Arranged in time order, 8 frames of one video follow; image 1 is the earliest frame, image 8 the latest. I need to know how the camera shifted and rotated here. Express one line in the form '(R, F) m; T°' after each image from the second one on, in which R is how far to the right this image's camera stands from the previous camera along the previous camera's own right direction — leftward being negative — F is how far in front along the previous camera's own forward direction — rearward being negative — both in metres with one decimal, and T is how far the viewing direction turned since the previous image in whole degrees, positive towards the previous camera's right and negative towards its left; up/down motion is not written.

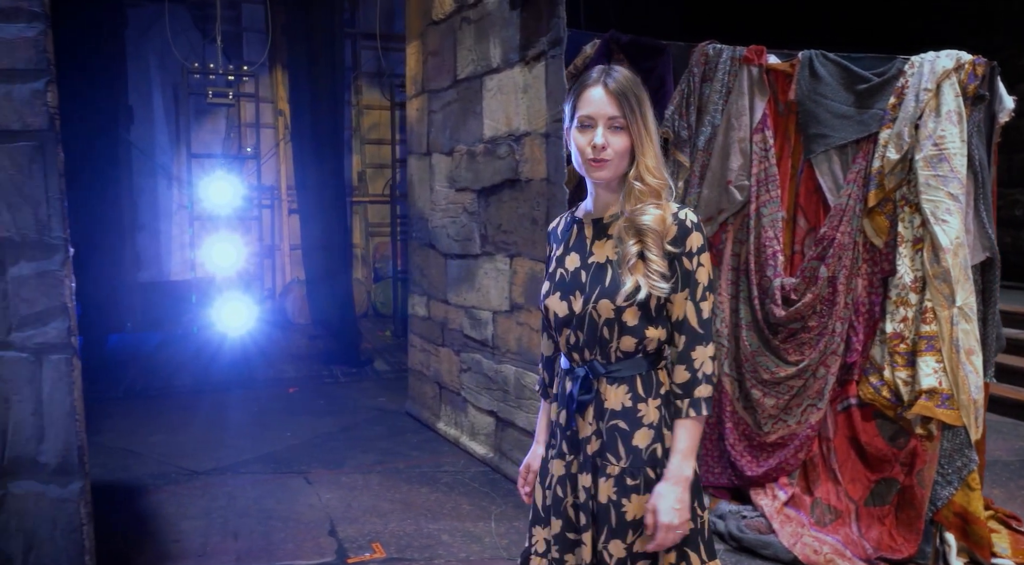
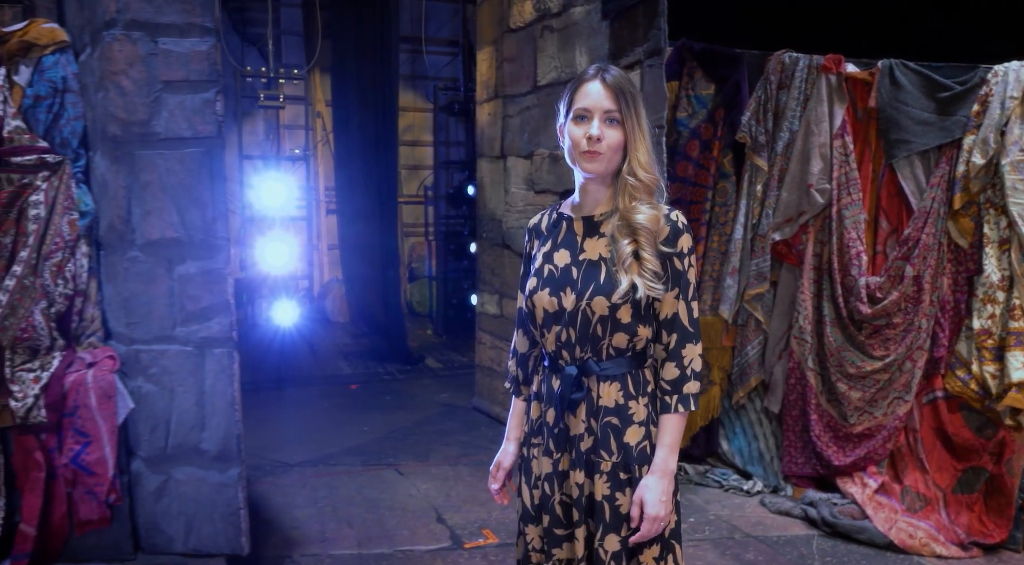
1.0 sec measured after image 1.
(-0.4, -0.1) m; 0°
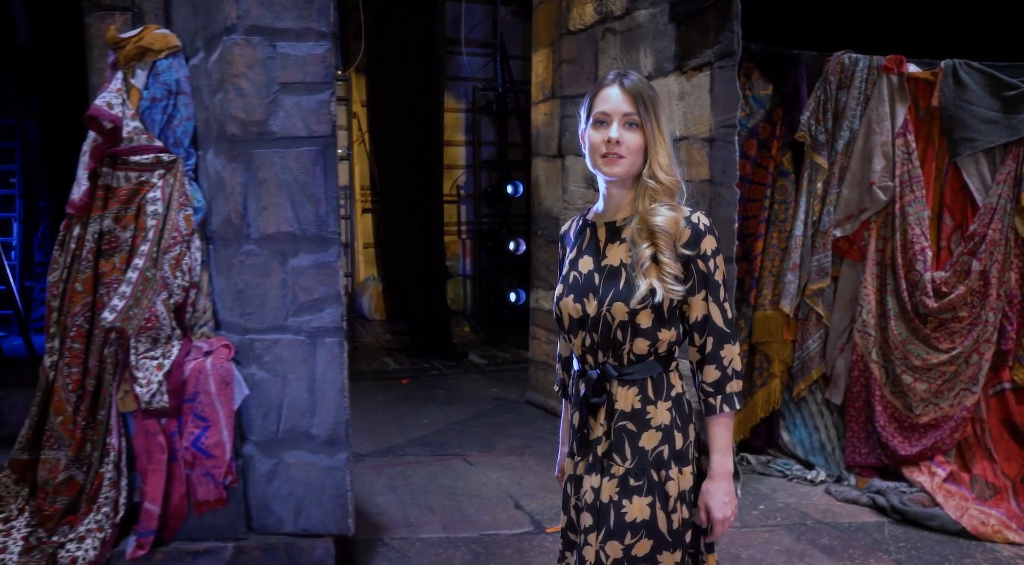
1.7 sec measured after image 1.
(-0.3, -0.1) m; -1°
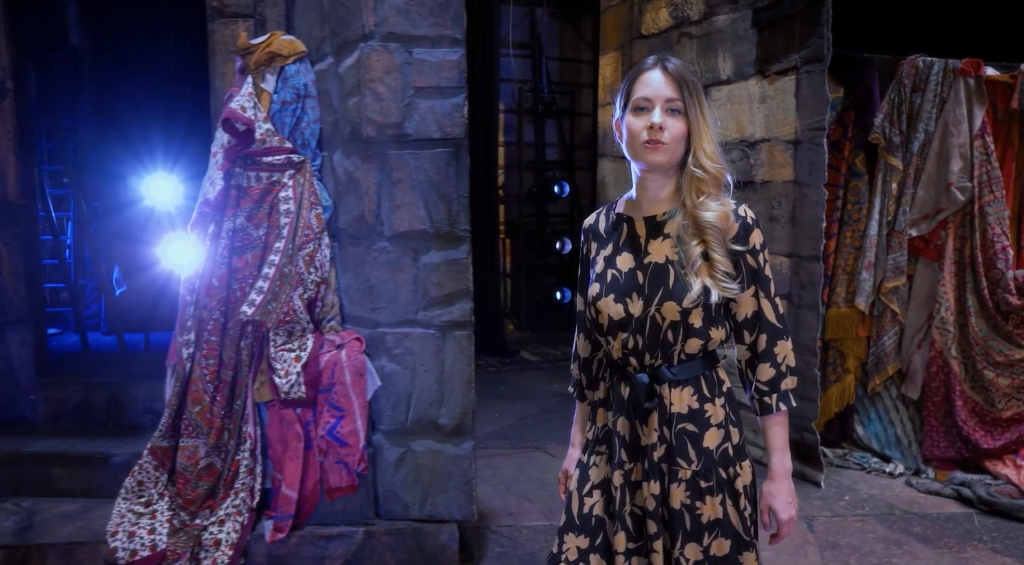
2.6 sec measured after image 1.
(-0.4, -0.1) m; 0°
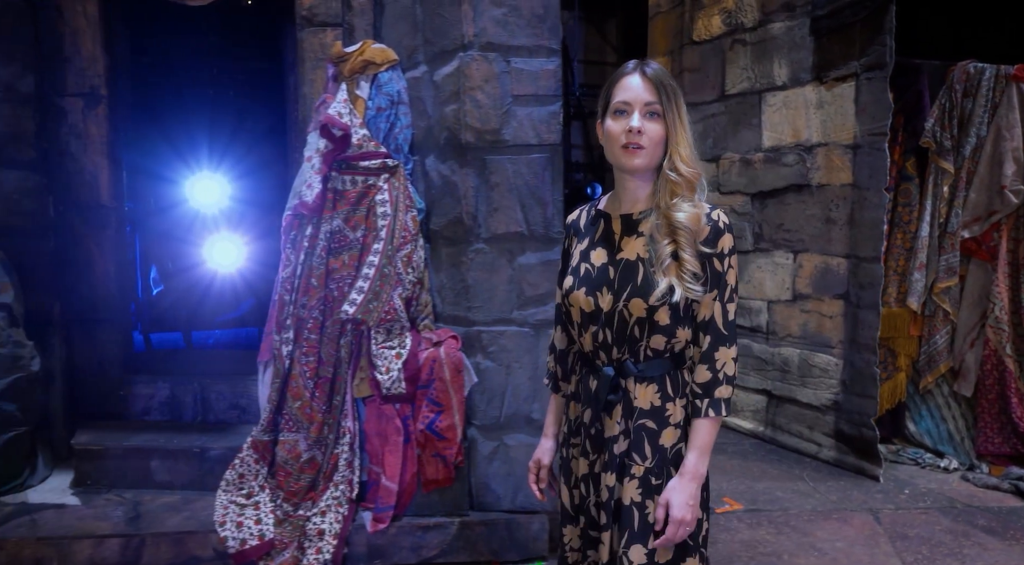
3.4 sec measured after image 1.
(-0.3, -0.1) m; 0°
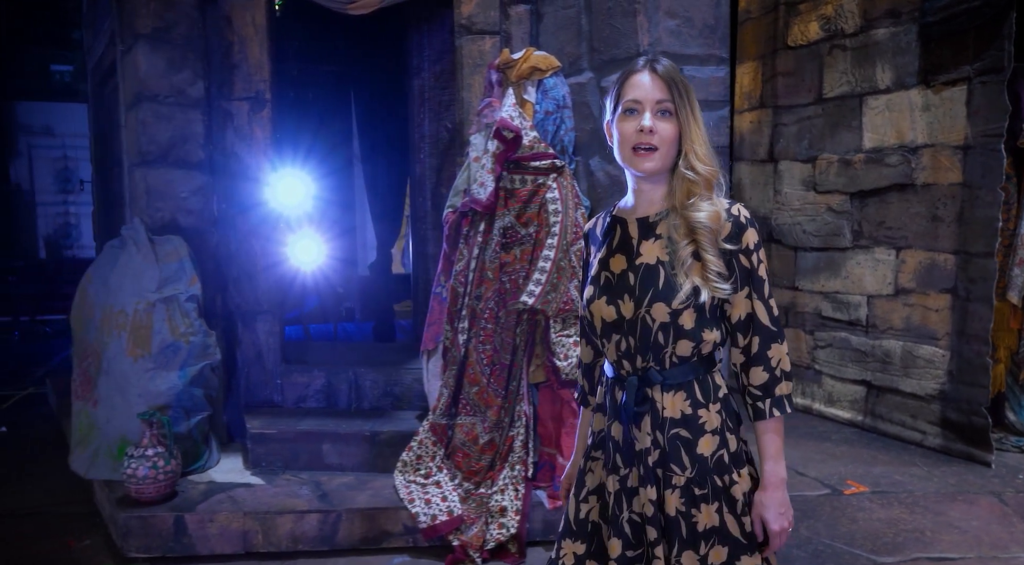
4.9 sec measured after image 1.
(-0.6, -0.2) m; 0°
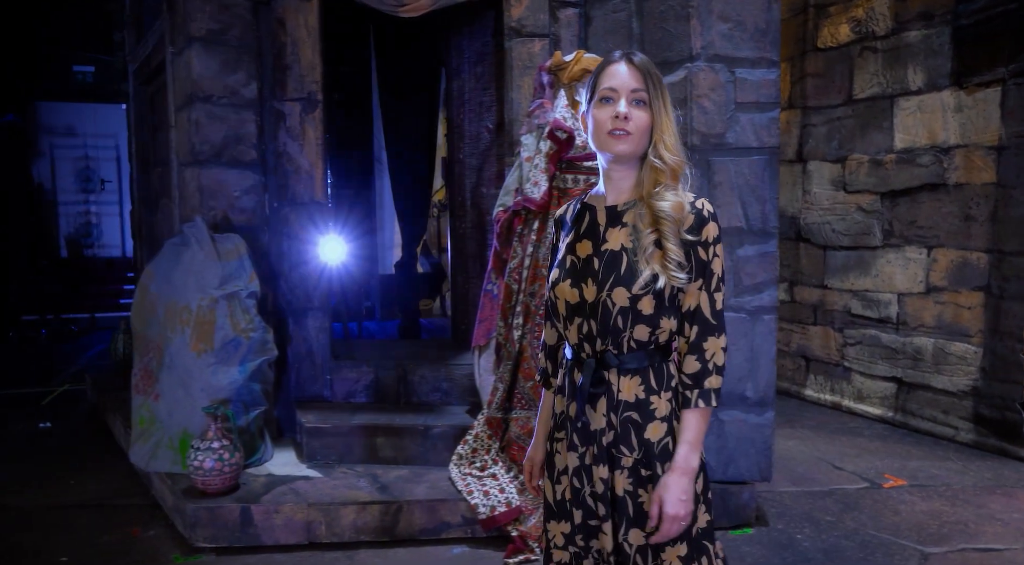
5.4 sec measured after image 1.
(-0.2, -0.1) m; 0°
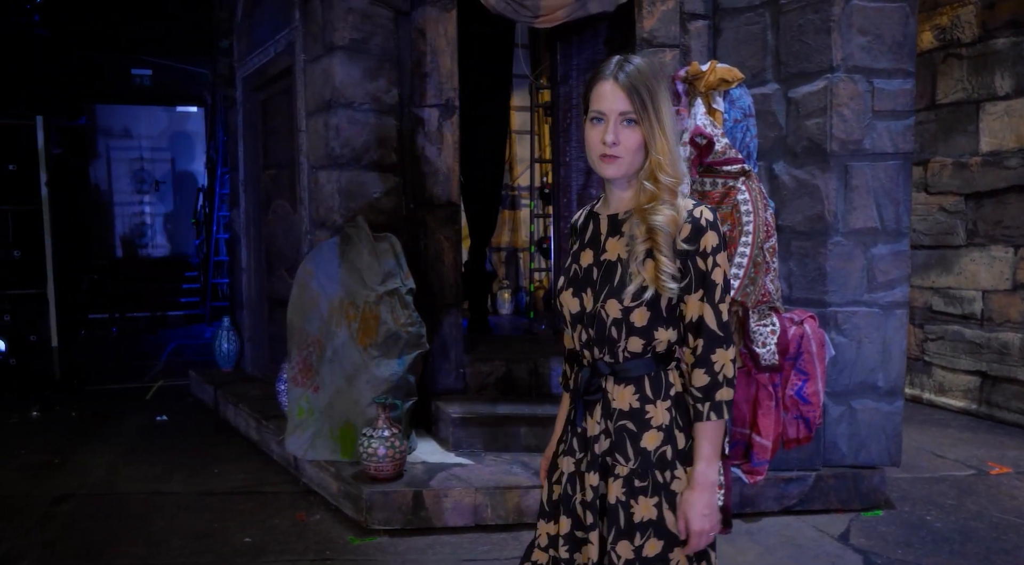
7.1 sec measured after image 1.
(-0.6, -0.2) m; 0°
